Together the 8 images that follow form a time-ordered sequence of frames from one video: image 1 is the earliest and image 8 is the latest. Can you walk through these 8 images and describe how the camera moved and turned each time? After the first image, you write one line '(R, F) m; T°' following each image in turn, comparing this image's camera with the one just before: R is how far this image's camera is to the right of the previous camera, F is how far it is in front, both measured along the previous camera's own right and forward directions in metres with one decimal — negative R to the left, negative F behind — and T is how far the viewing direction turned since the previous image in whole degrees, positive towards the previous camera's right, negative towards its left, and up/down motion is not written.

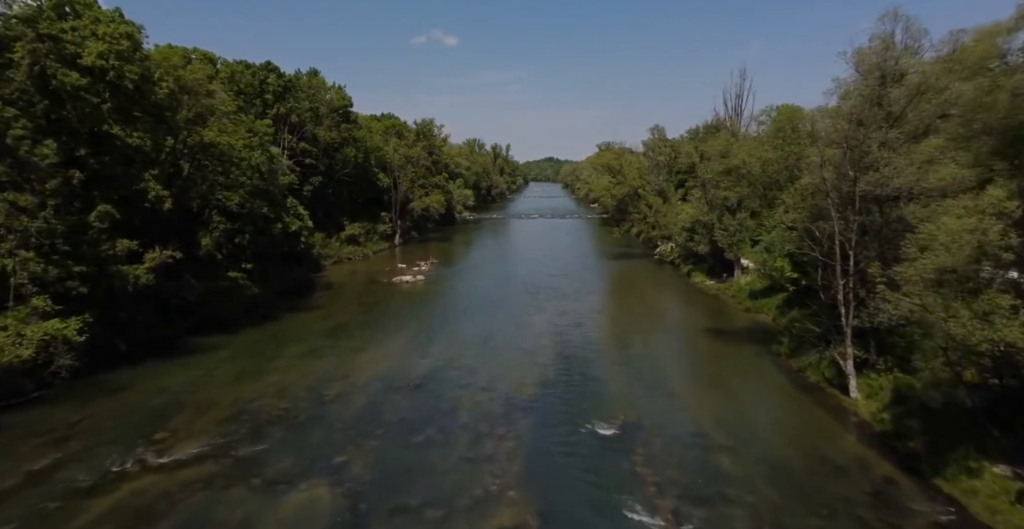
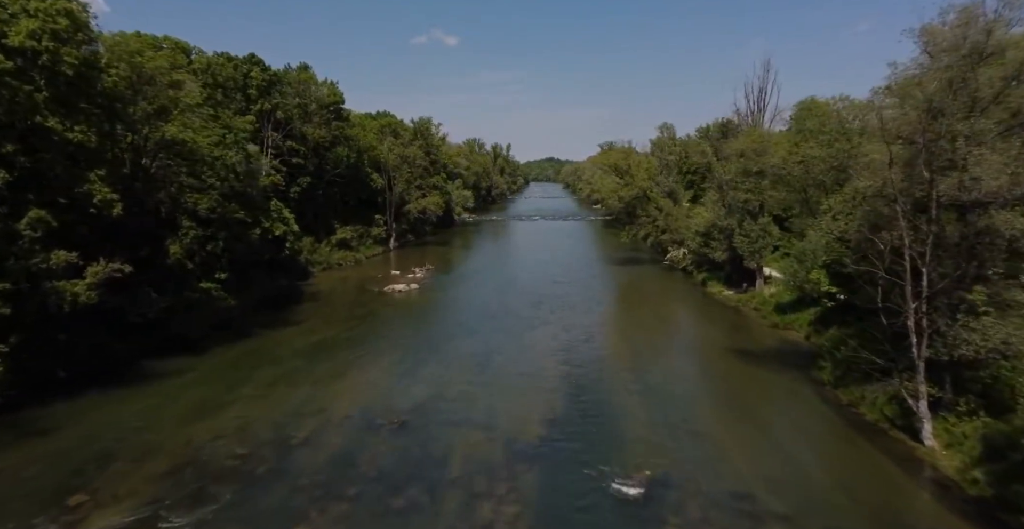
(-0.1, +3.2) m; 0°
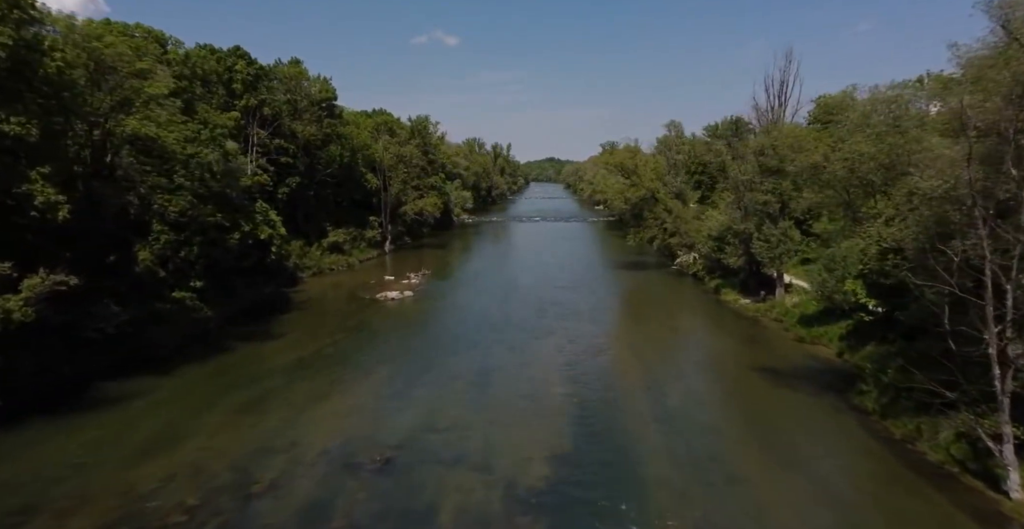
(0.0, +2.5) m; 0°
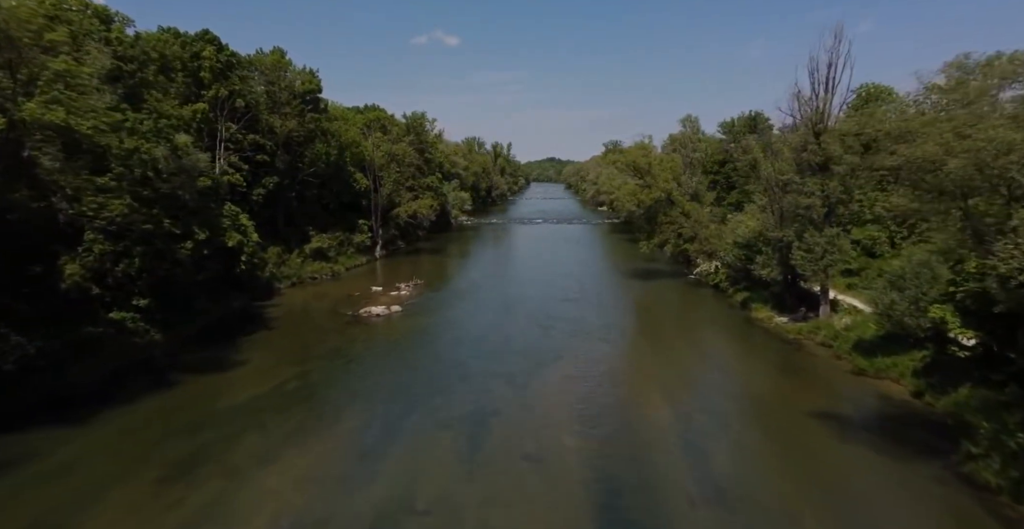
(-0.1, +4.5) m; 0°
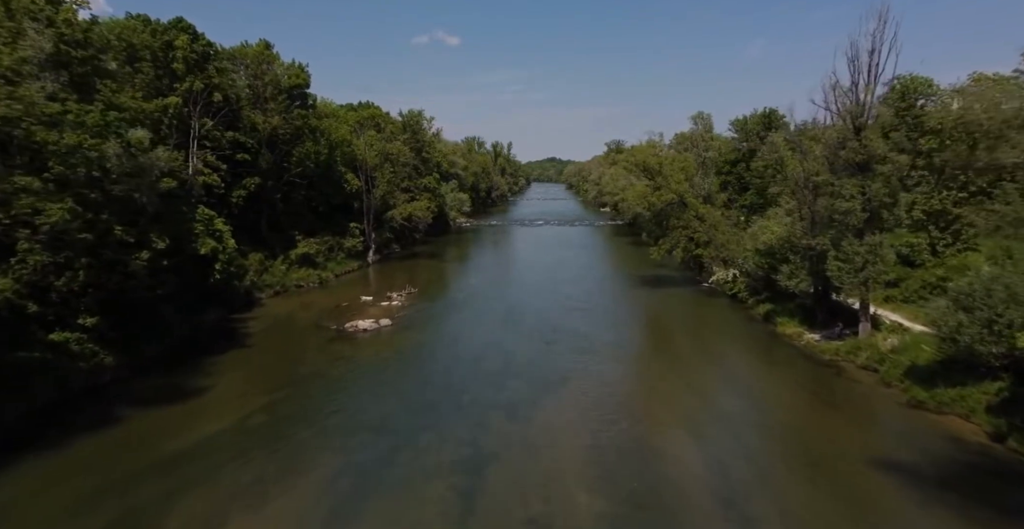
(0.0, +3.1) m; 0°
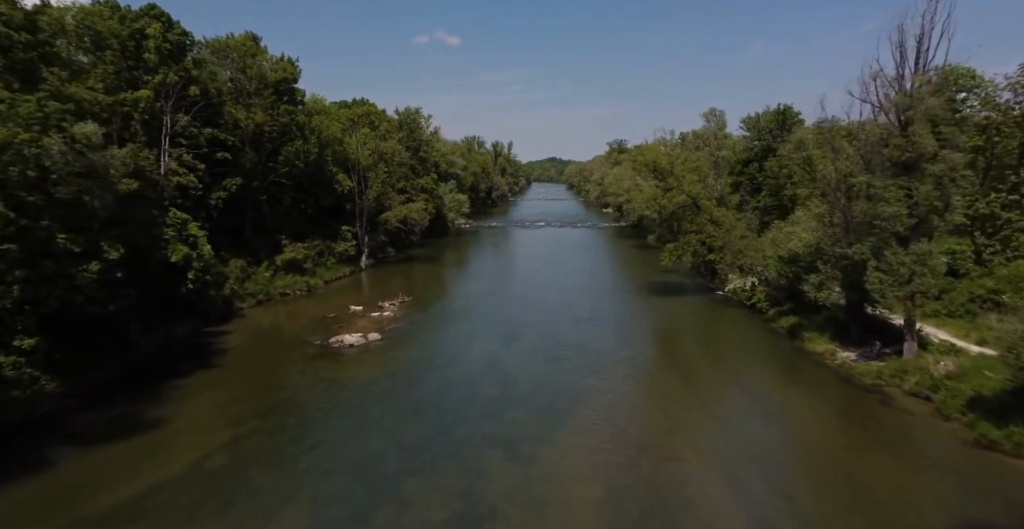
(0.0, +2.8) m; 0°
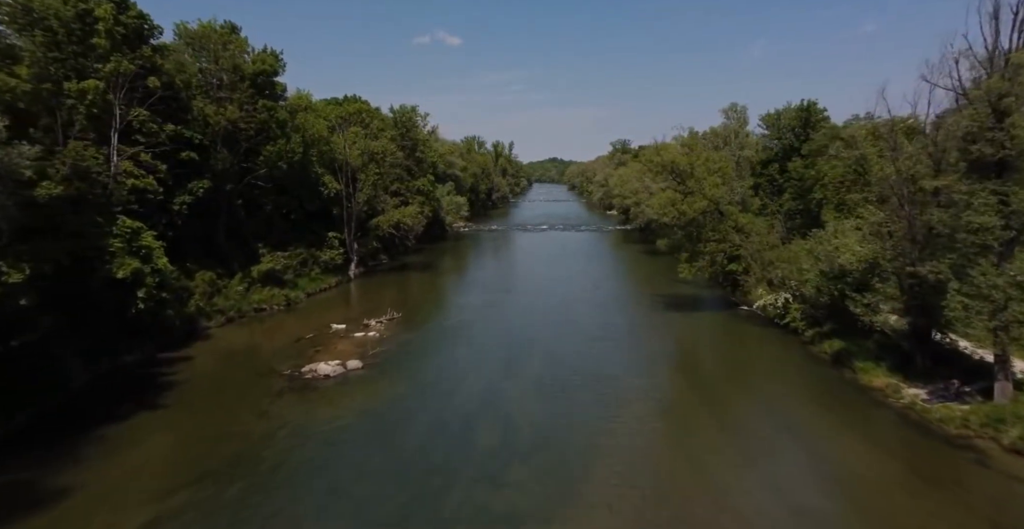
(-0.1, +4.0) m; 0°
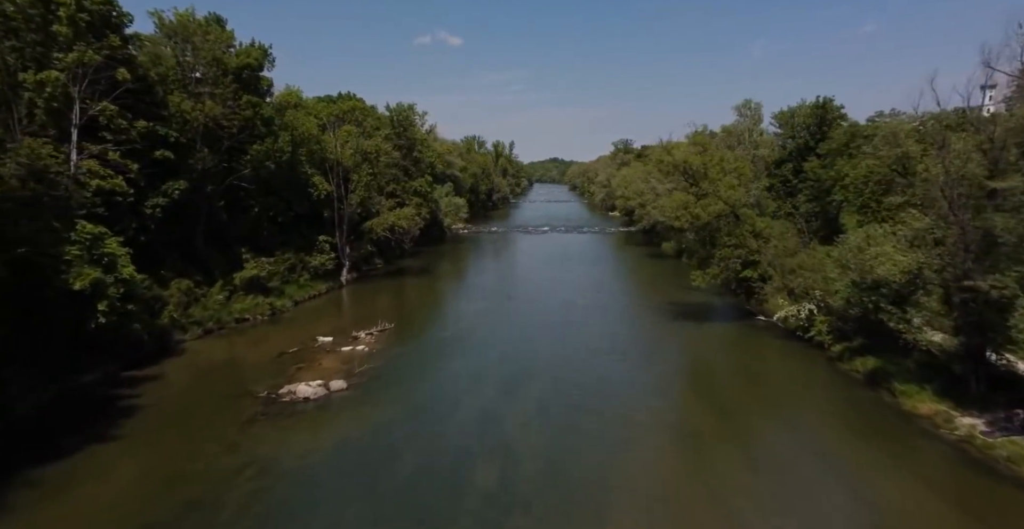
(0.0, +2.4) m; 0°
